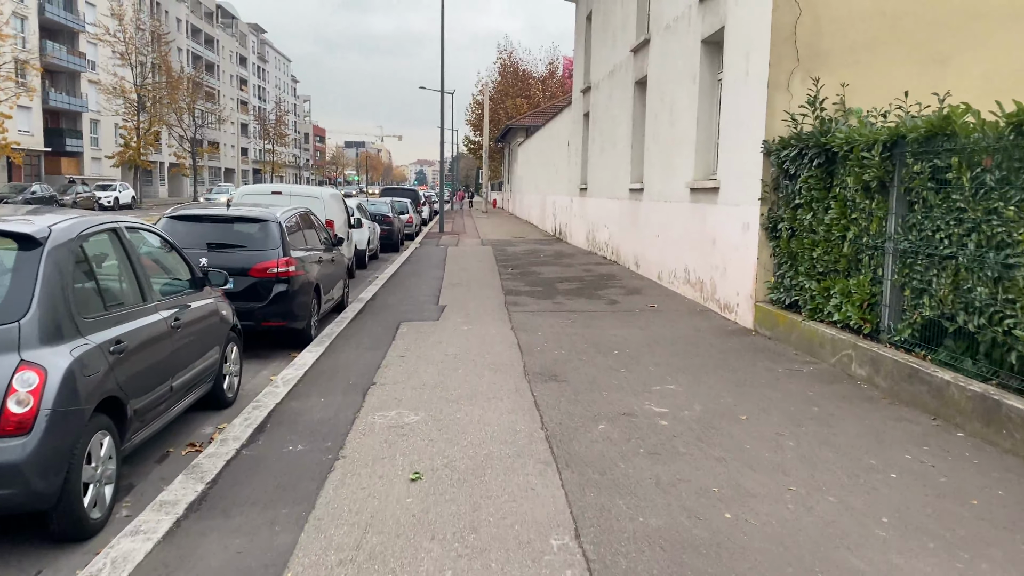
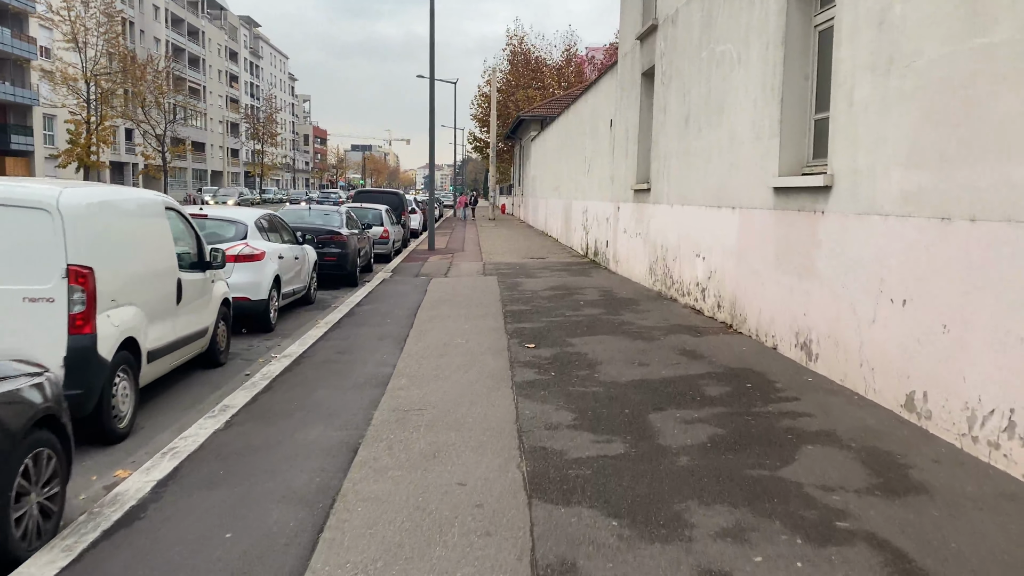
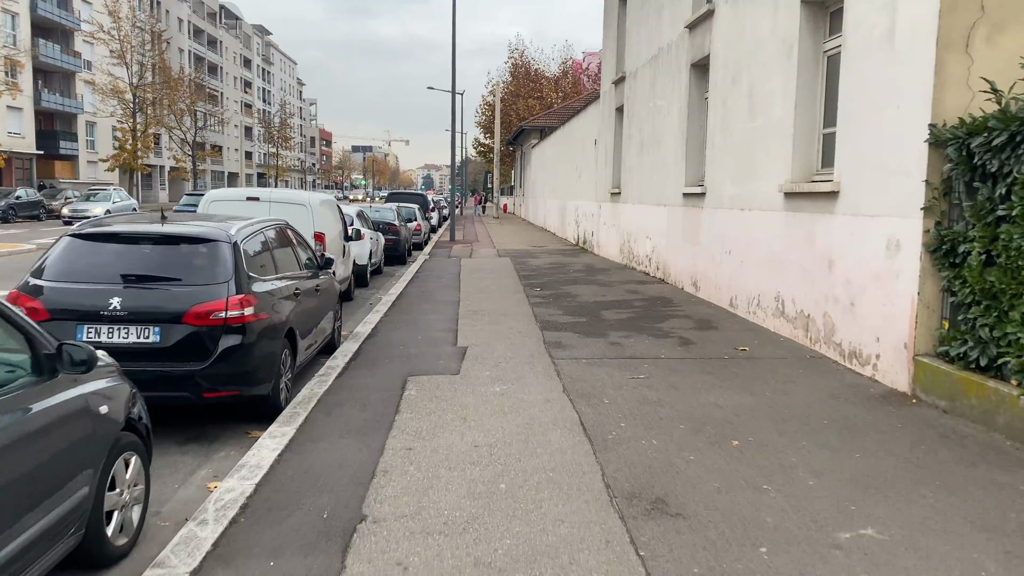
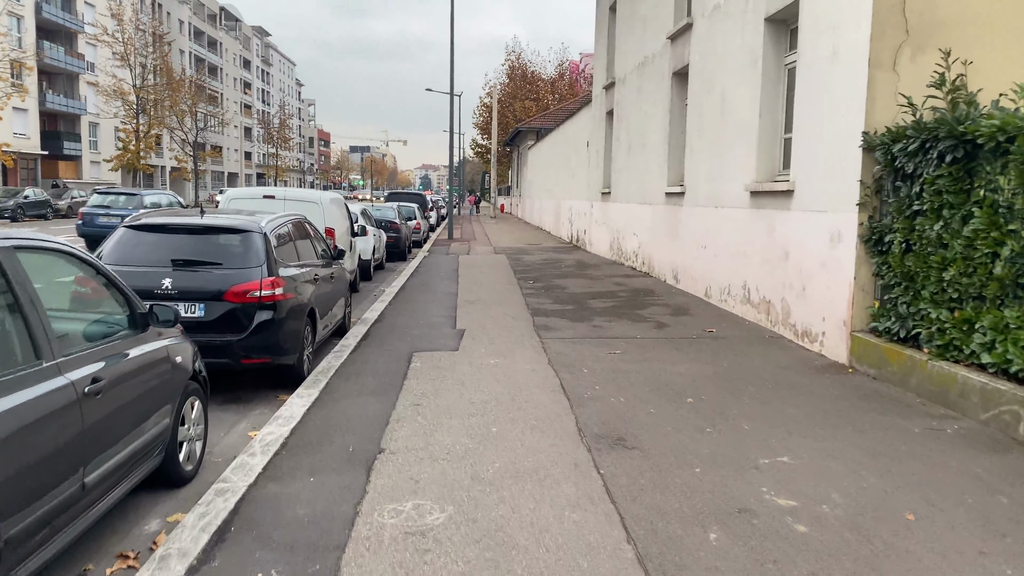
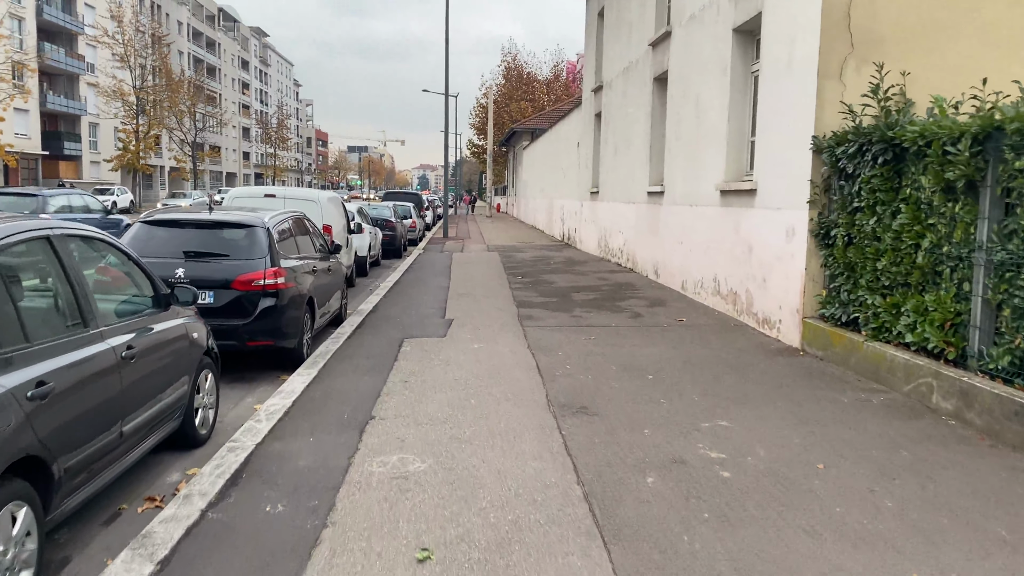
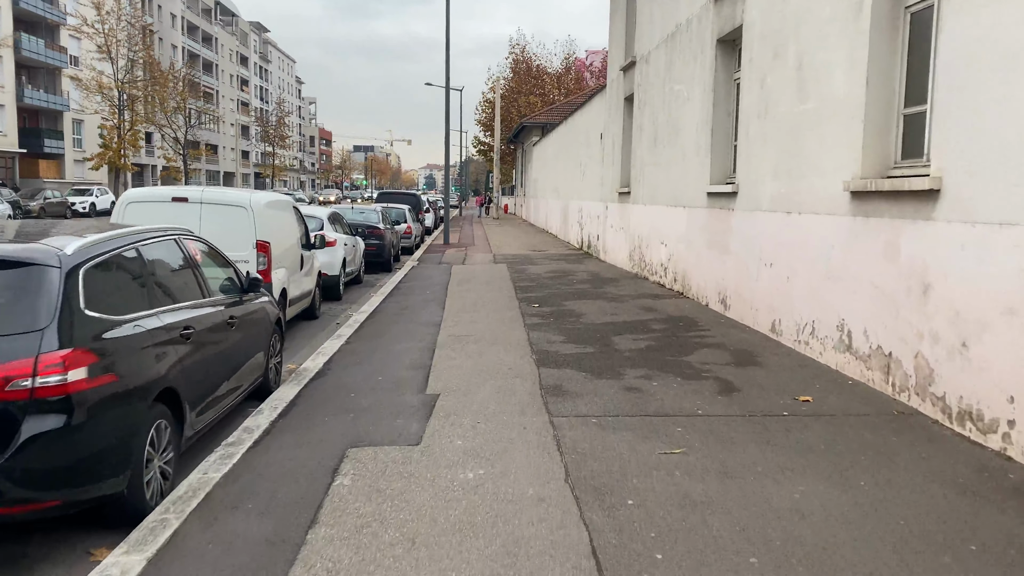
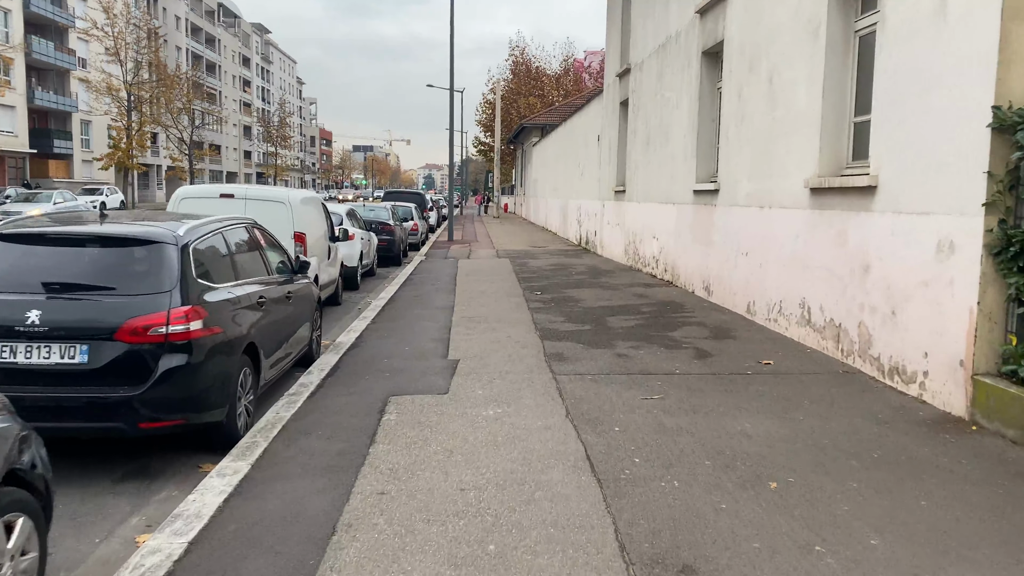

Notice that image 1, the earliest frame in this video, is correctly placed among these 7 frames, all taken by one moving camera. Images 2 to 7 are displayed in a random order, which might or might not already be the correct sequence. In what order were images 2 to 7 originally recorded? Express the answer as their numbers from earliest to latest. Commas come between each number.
5, 4, 3, 7, 6, 2
